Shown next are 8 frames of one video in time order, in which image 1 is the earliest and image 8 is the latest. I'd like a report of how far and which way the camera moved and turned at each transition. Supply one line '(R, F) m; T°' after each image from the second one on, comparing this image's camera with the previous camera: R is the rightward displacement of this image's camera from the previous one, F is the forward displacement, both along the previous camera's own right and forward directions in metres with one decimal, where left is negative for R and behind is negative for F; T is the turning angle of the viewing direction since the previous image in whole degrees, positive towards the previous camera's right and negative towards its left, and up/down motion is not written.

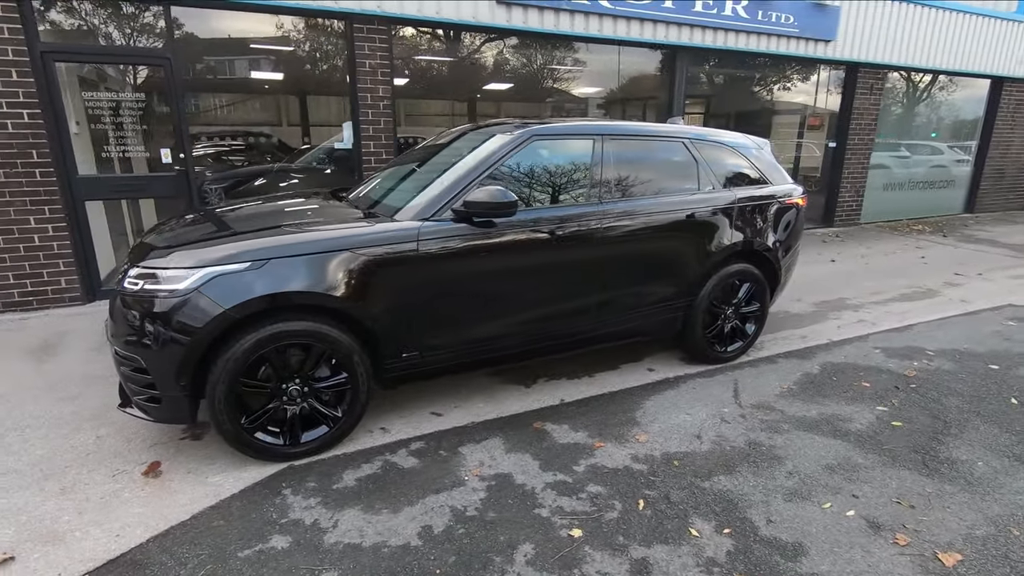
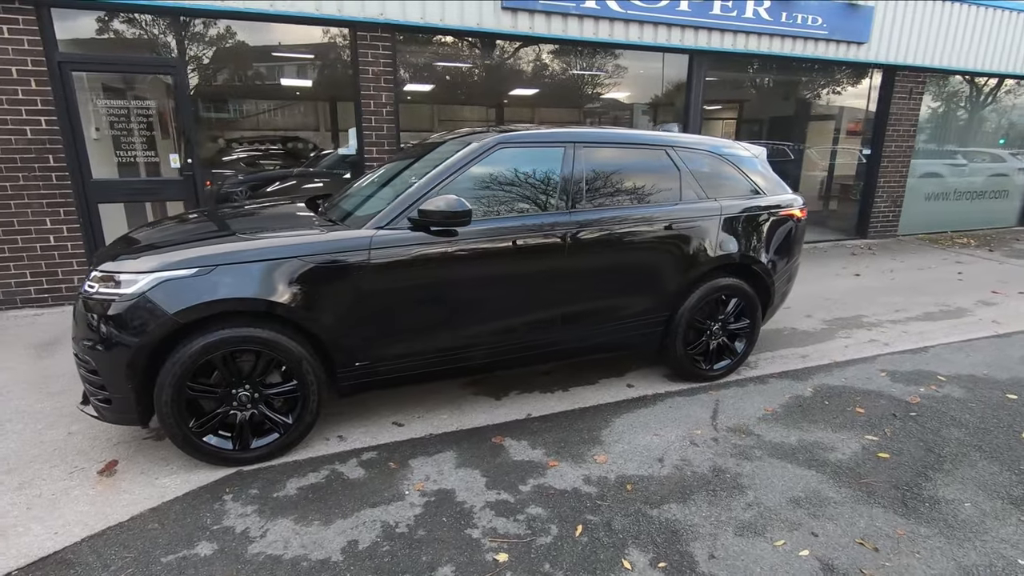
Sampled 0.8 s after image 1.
(+0.5, +0.1) m; -4°
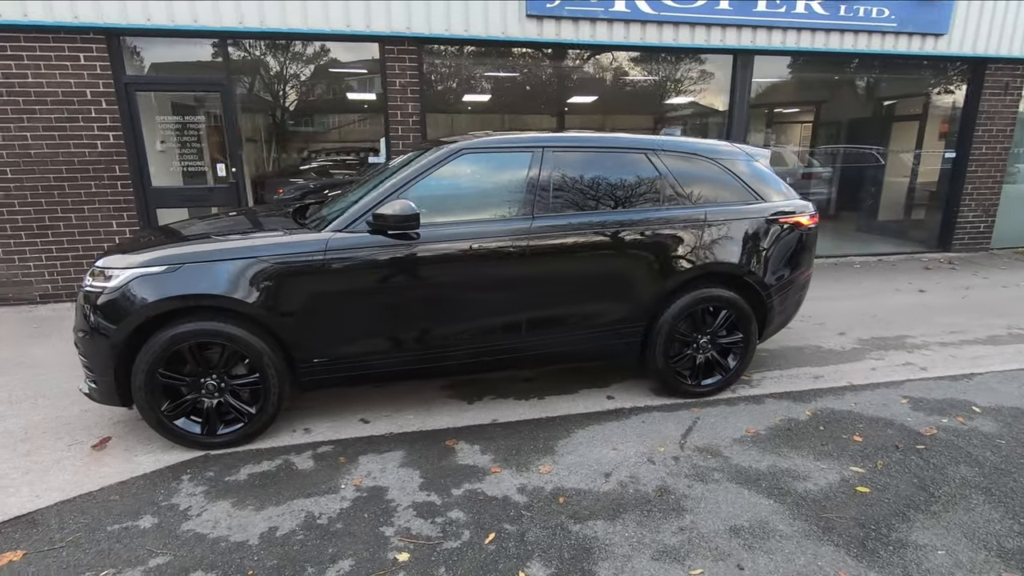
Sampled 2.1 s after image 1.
(+0.8, +0.1) m; -9°
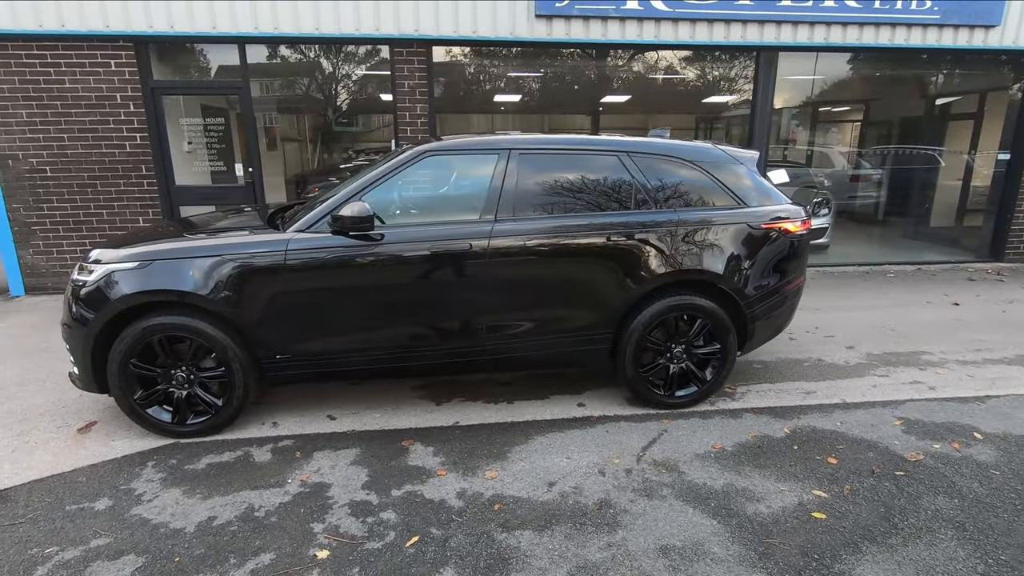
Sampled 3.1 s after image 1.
(+0.5, +0.1) m; -5°
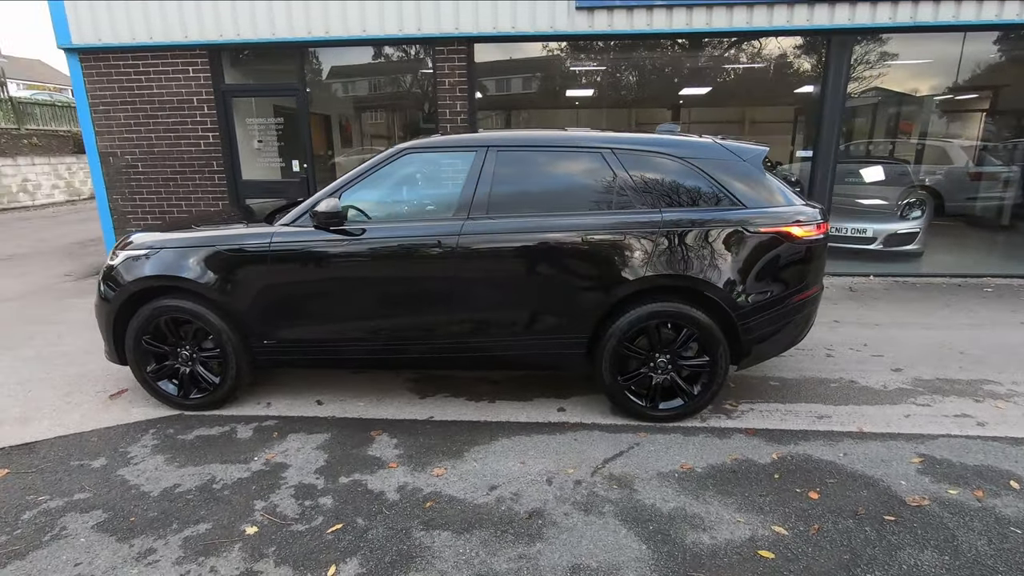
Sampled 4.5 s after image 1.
(+0.8, +0.1) m; -10°
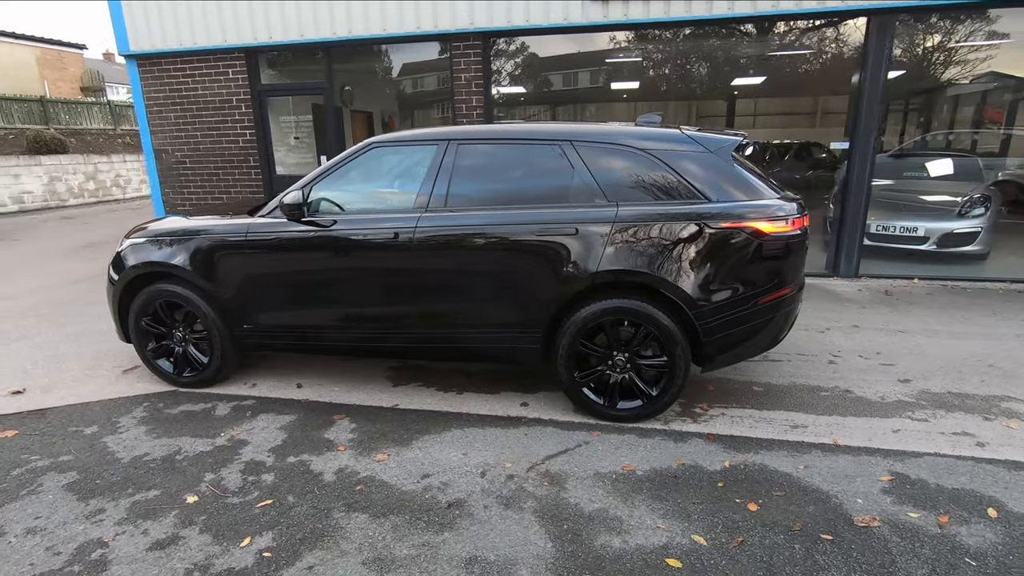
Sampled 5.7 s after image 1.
(+0.7, 0.0) m; -7°
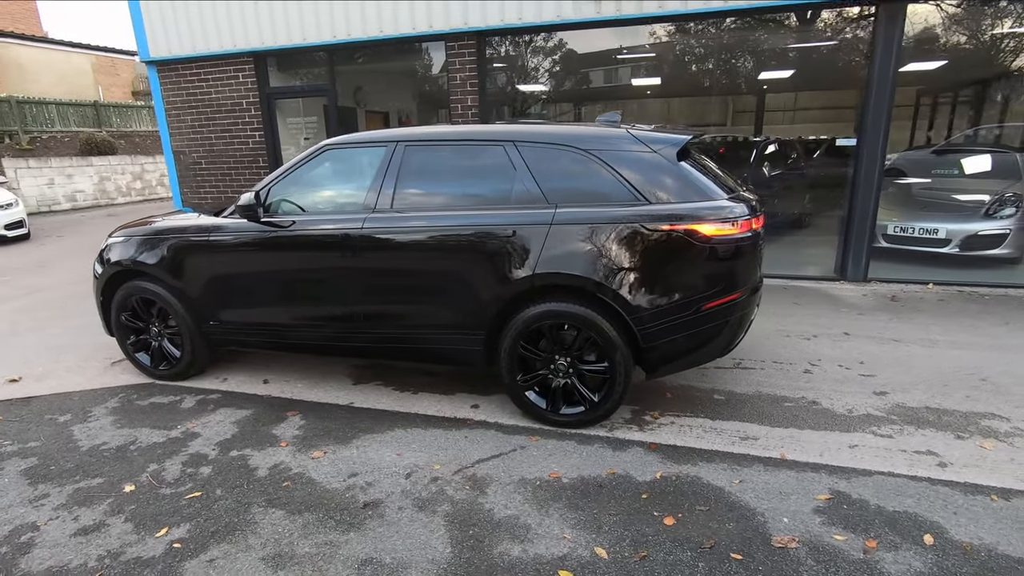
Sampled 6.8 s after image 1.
(+0.6, 0.0) m; -5°
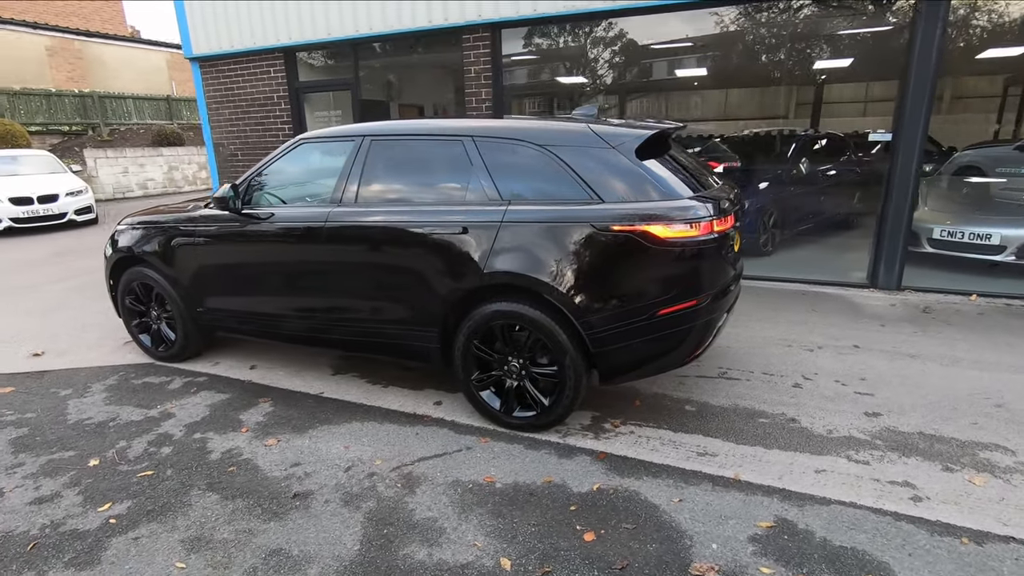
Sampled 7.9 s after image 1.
(+0.6, +0.1) m; -6°
